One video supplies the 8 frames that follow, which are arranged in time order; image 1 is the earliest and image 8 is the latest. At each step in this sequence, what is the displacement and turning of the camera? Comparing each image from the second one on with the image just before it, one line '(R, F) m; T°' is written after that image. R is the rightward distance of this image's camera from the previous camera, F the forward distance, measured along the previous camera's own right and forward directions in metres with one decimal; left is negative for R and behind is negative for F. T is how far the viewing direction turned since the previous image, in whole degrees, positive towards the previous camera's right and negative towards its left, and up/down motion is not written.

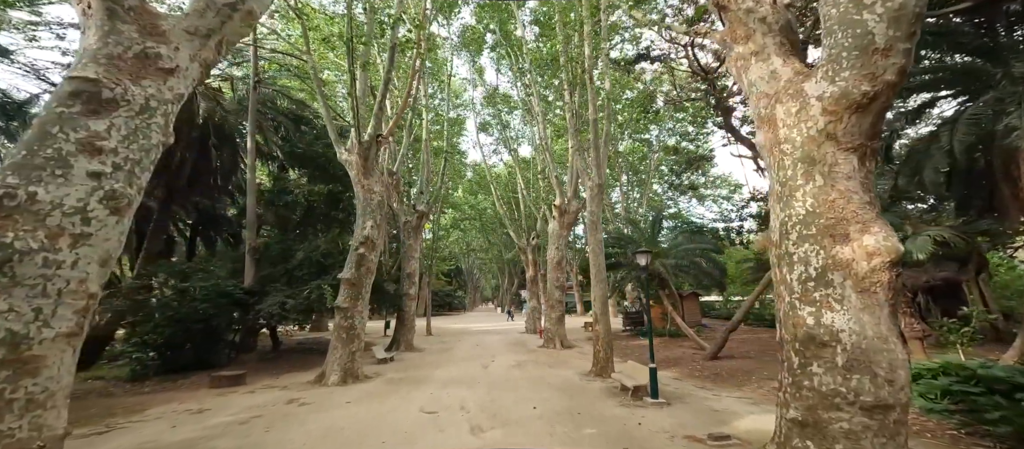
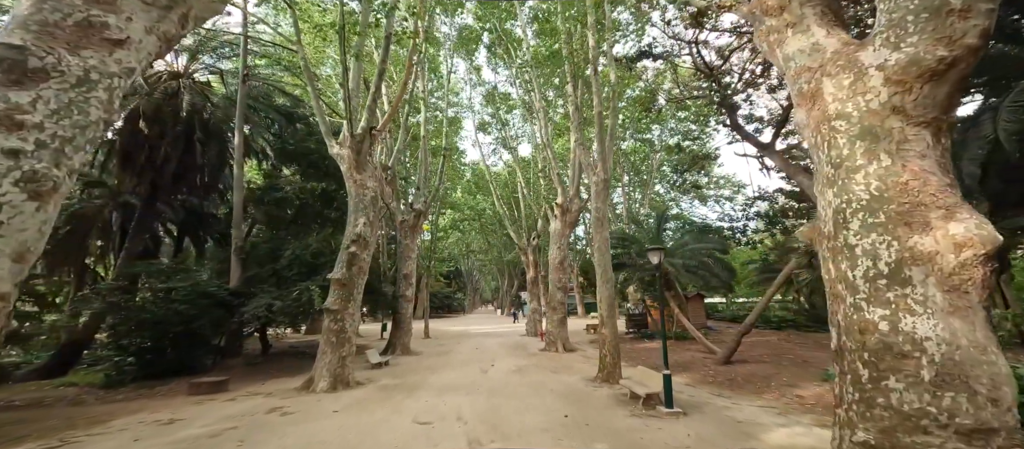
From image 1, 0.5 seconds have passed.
(0.0, +0.6) m; 0°
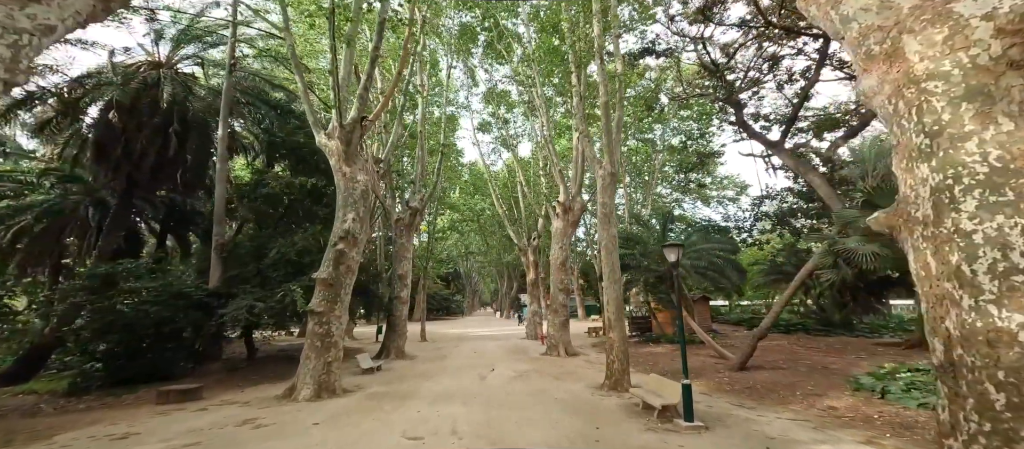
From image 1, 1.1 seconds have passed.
(0.0, +0.7) m; 0°
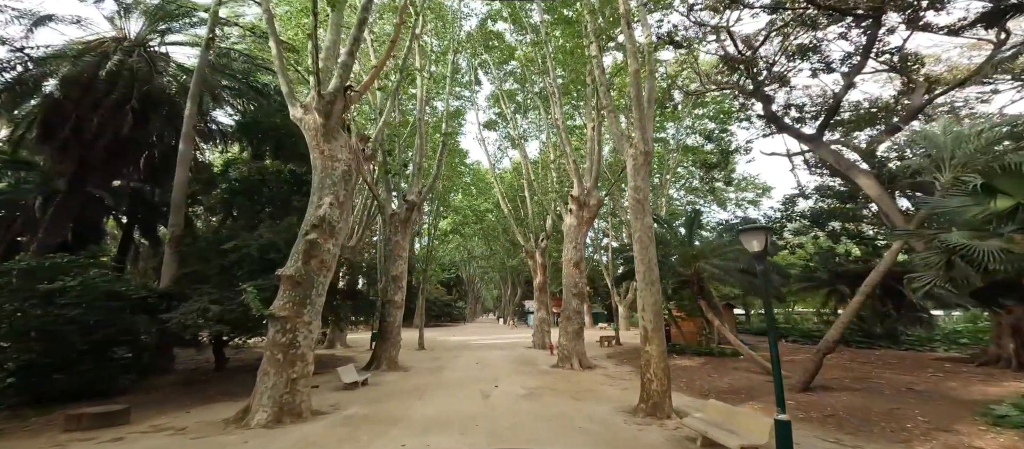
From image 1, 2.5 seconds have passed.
(-0.2, +1.7) m; 0°
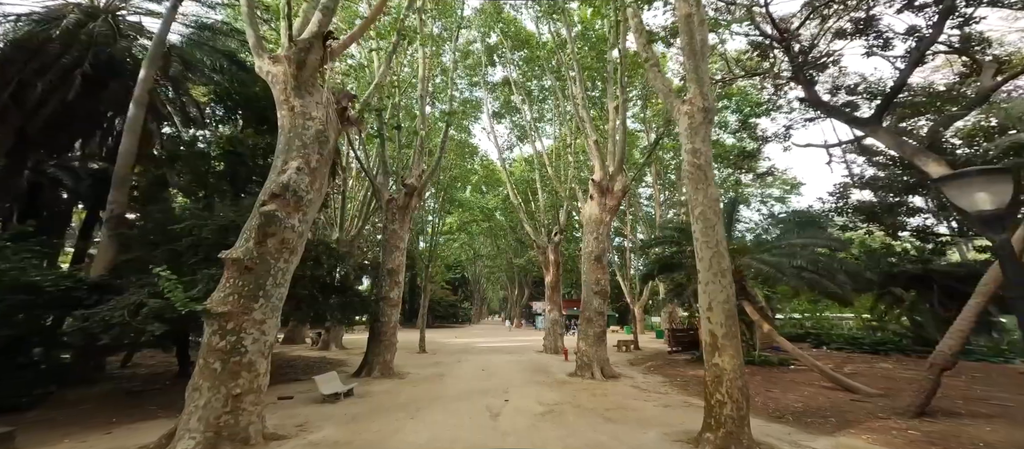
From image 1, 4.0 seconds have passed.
(-0.2, +1.8) m; -1°
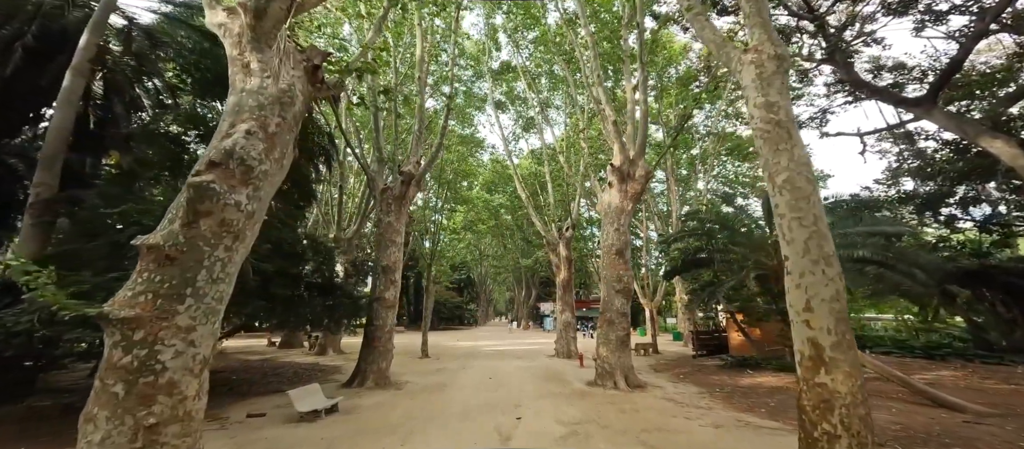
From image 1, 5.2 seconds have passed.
(-0.1, +1.4) m; -1°
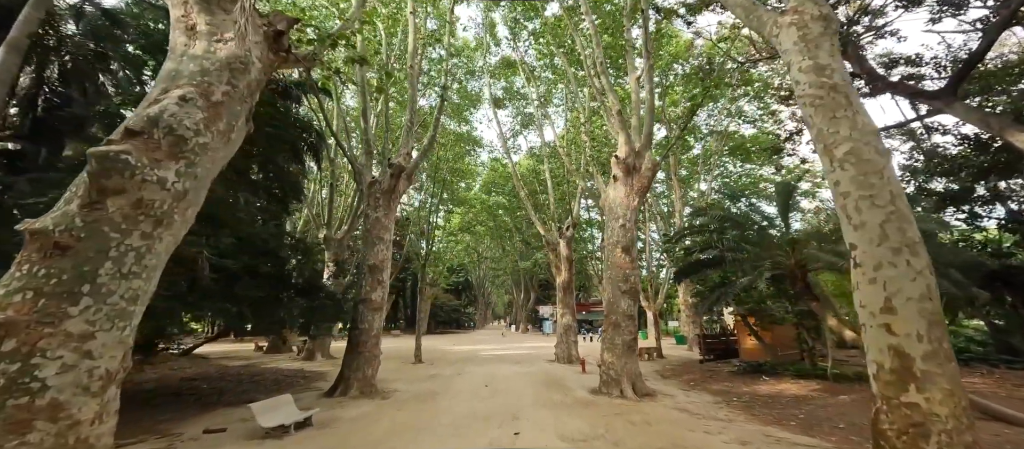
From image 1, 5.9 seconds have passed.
(0.0, +0.8) m; 0°
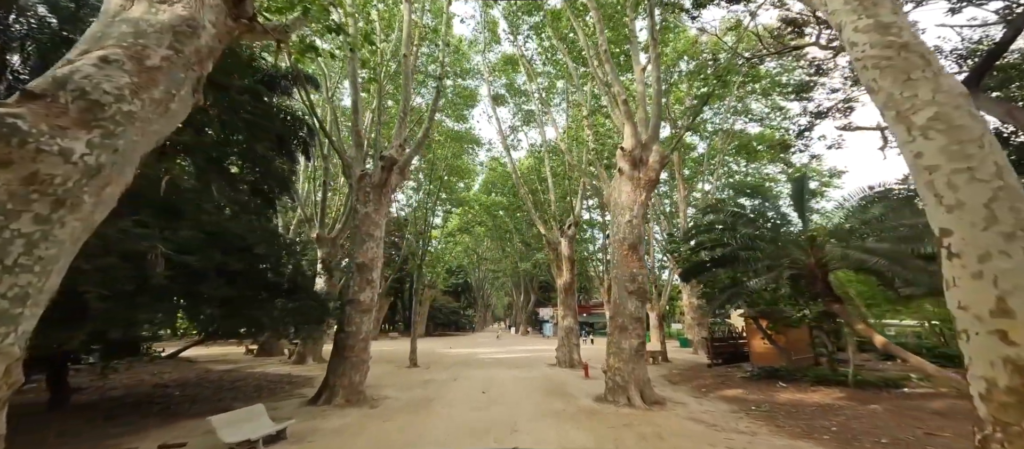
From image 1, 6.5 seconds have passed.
(0.0, +0.7) m; 0°
